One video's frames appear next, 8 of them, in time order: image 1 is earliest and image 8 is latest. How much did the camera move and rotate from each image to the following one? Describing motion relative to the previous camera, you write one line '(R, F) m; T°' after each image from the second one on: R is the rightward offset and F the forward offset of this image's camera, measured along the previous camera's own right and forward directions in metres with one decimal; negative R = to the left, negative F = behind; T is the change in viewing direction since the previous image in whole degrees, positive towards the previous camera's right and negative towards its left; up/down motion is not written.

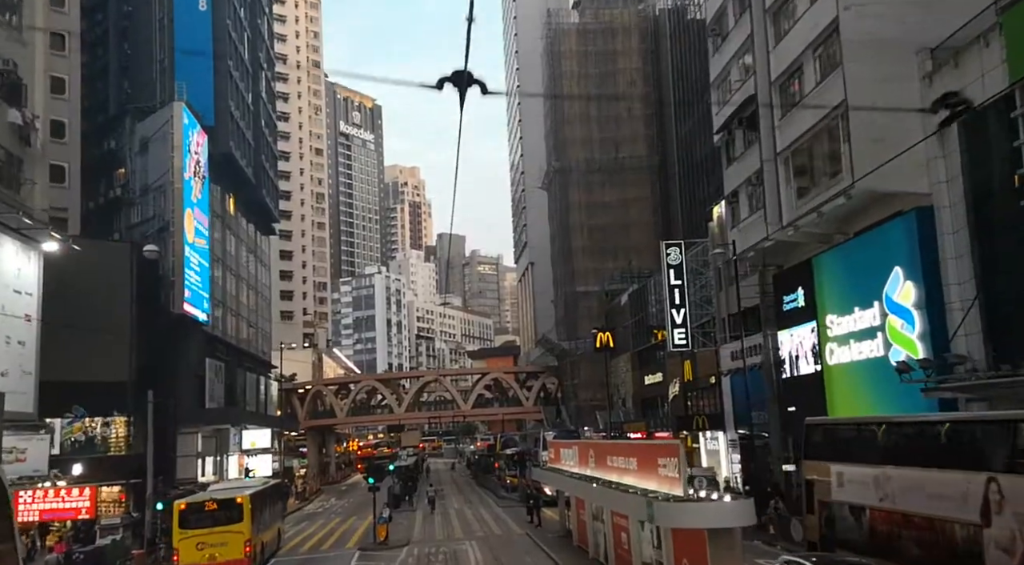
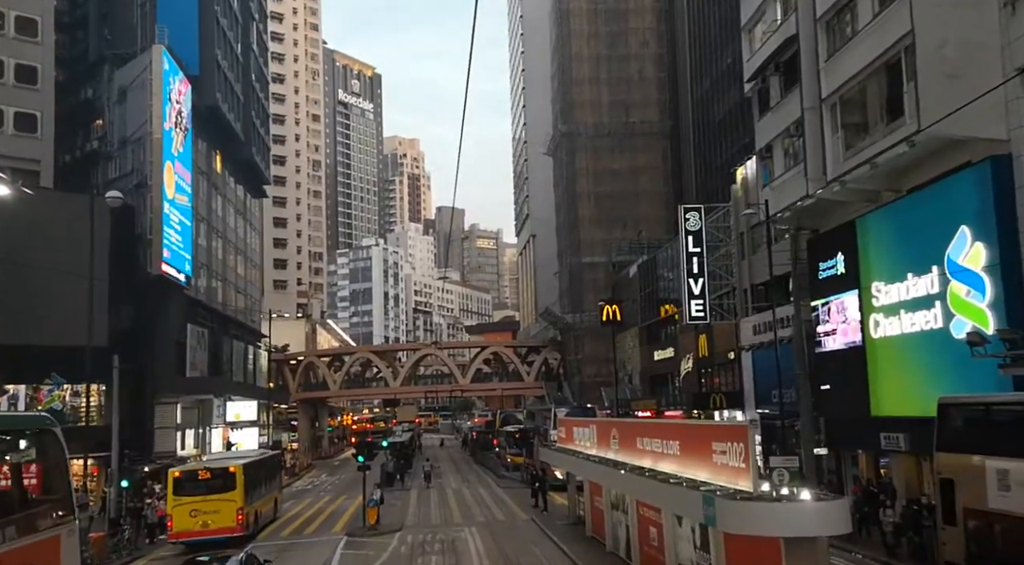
(-0.3, +3.5) m; 0°
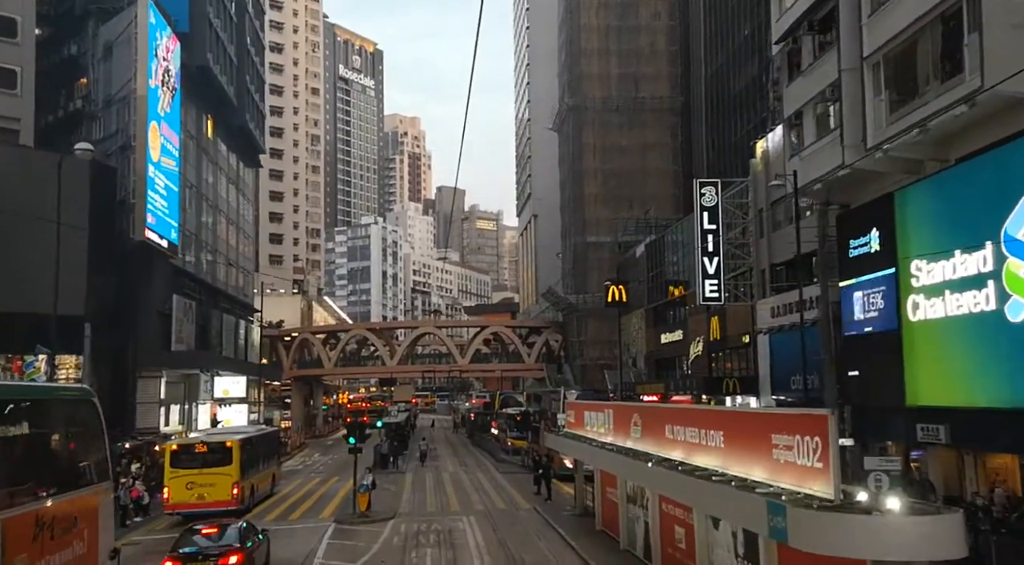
(-0.3, +2.4) m; 0°
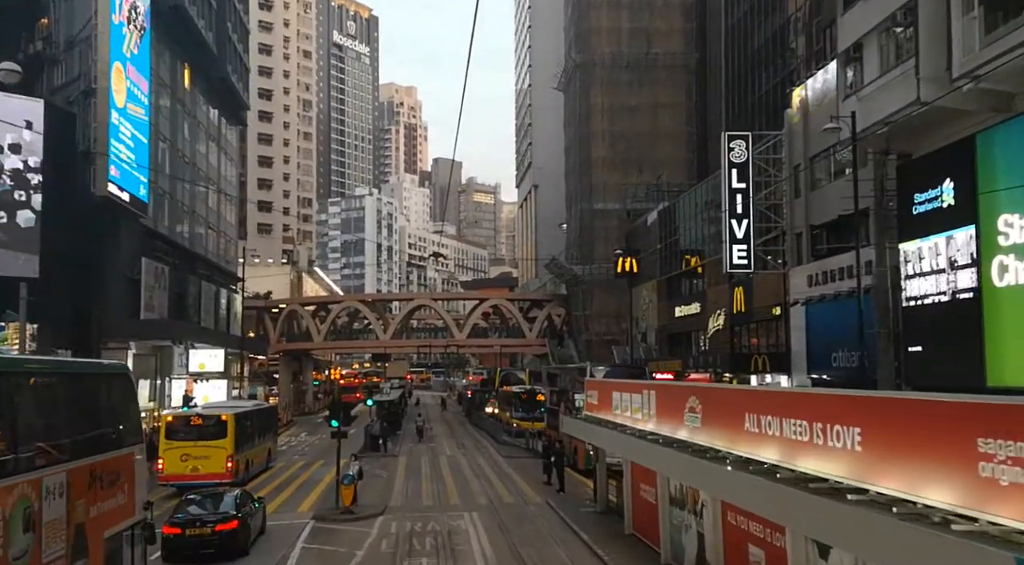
(-0.4, +4.2) m; 0°
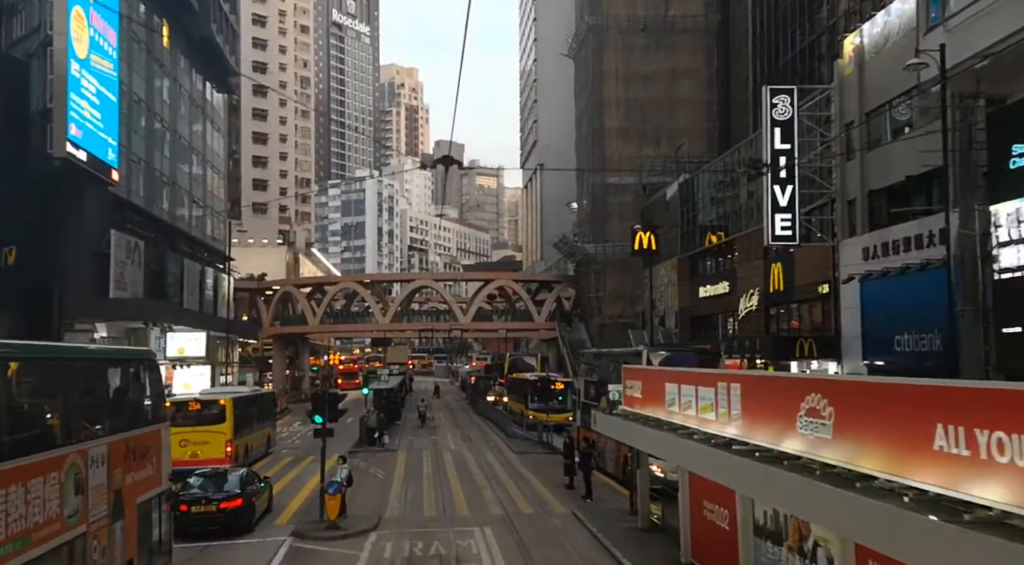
(-0.5, +4.3) m; 0°
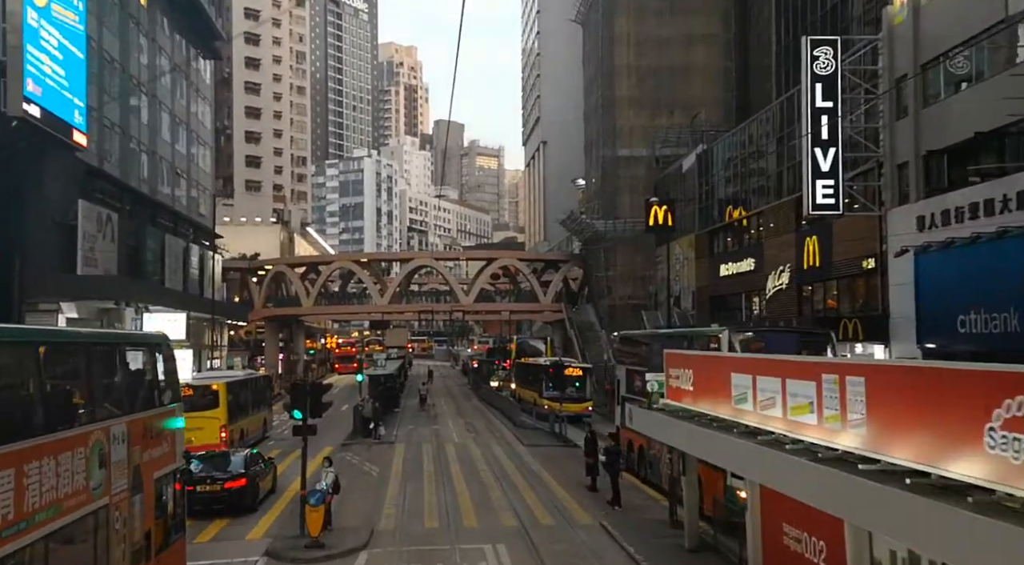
(-0.4, +3.4) m; 0°
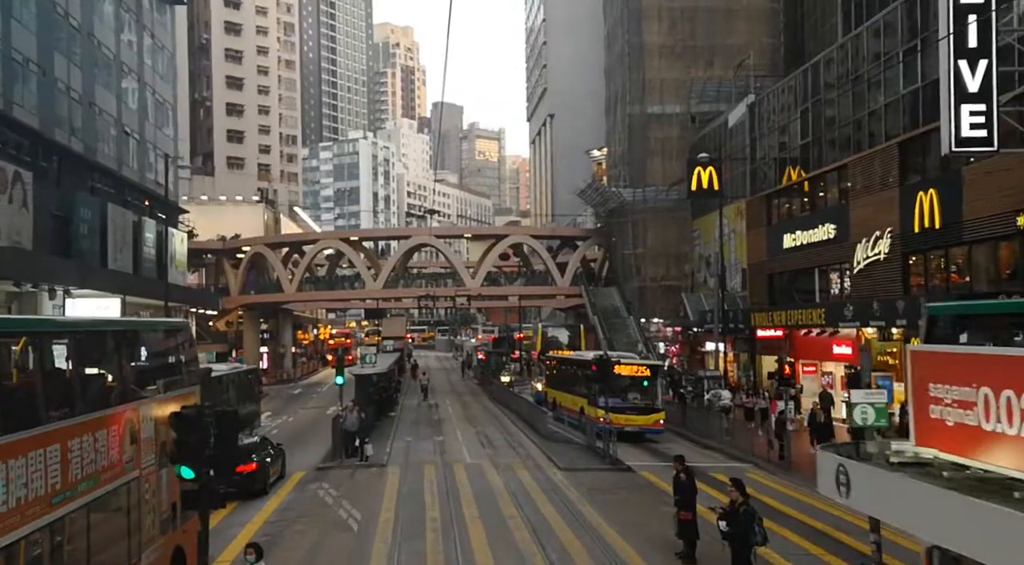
(-0.8, +8.0) m; 0°
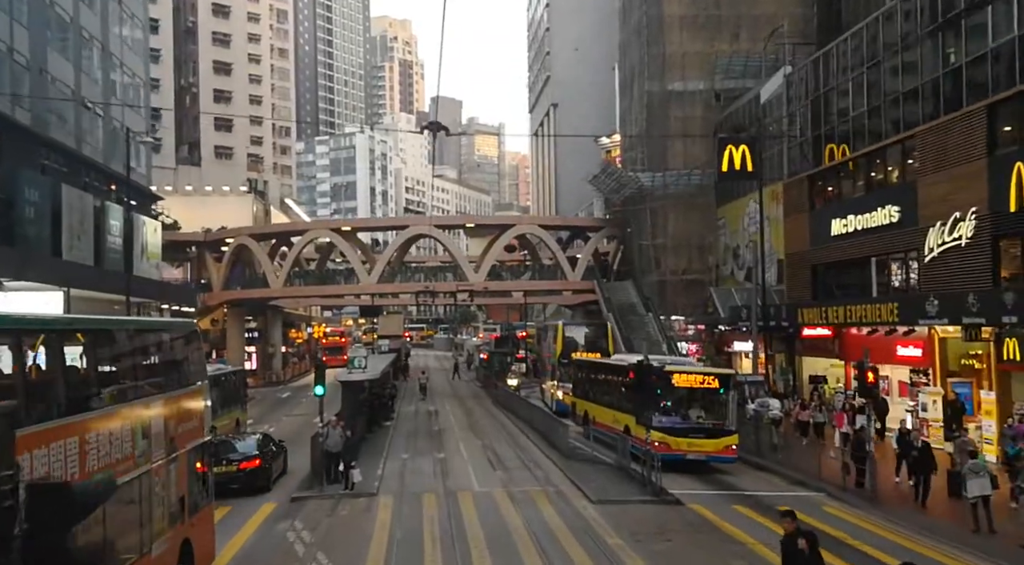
(-0.5, +4.5) m; 0°
